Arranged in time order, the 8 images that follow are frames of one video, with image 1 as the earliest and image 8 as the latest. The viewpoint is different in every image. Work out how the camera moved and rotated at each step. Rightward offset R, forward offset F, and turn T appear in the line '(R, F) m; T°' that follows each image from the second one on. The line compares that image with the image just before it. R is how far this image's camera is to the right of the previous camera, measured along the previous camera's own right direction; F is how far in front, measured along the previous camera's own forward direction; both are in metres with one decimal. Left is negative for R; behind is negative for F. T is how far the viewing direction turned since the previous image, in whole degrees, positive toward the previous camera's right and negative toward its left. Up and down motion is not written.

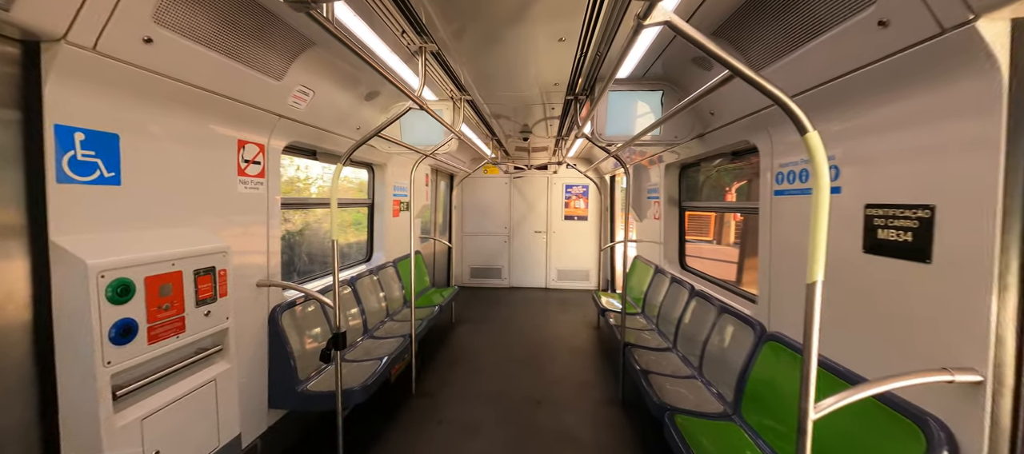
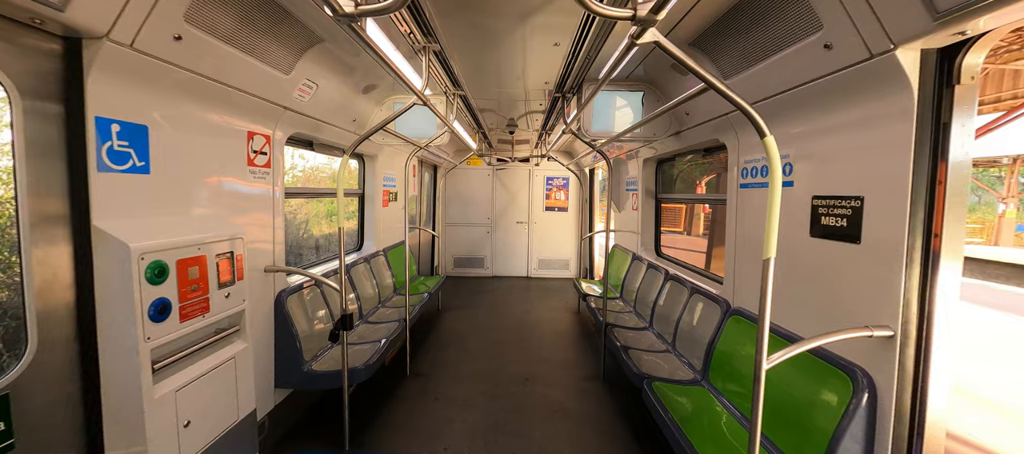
(-0.1, -0.2) m; +3°
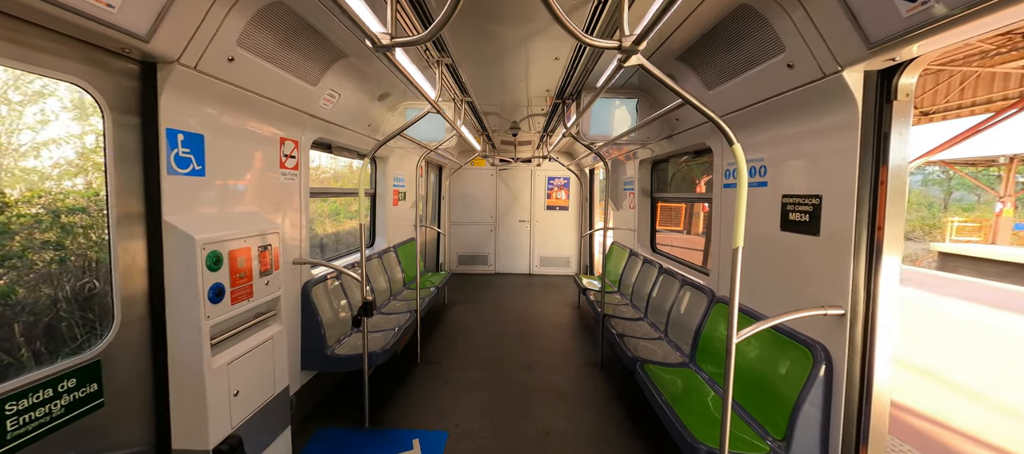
(0.0, -0.2) m; 0°
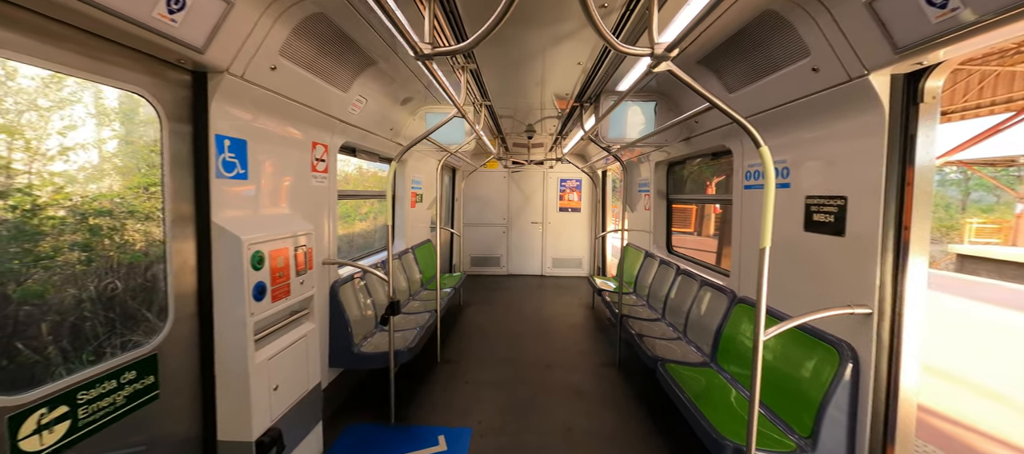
(-0.1, 0.0) m; -1°
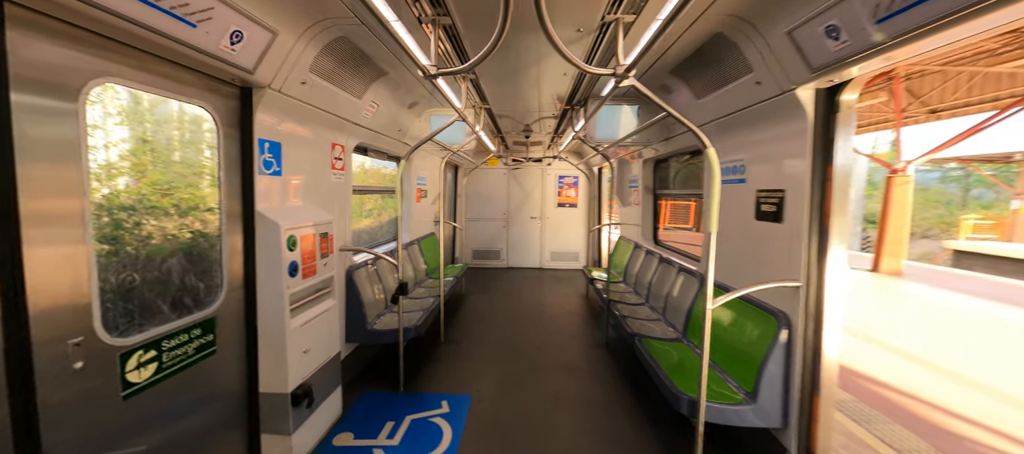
(+0.1, -0.3) m; 0°
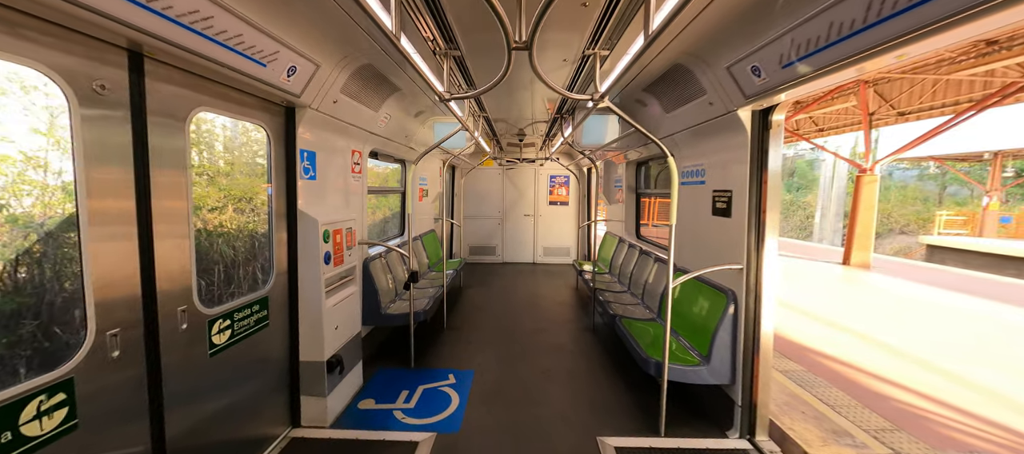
(0.0, -0.4) m; +1°
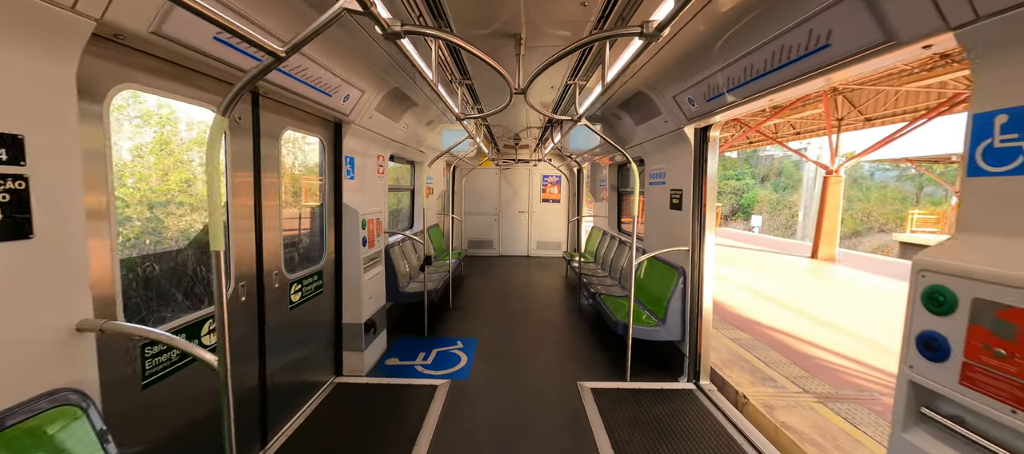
(0.0, -0.6) m; +1°
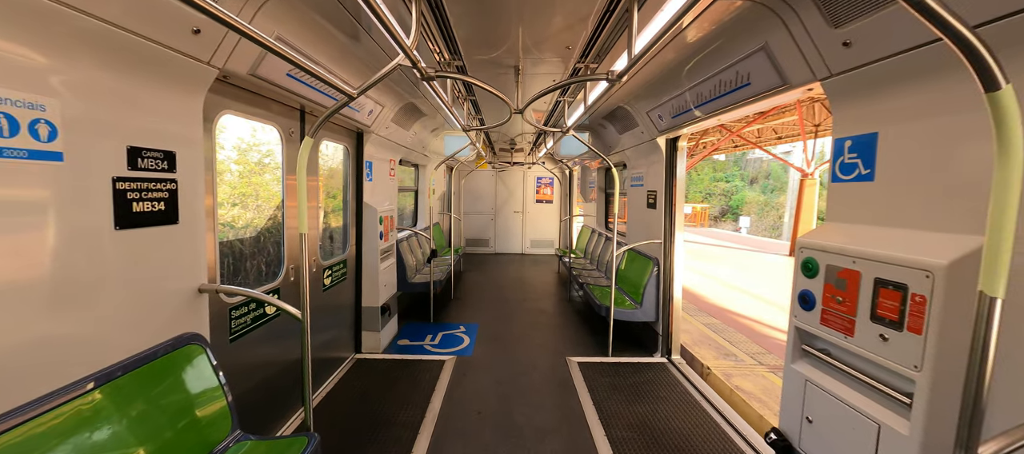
(0.0, -0.4) m; +1°
